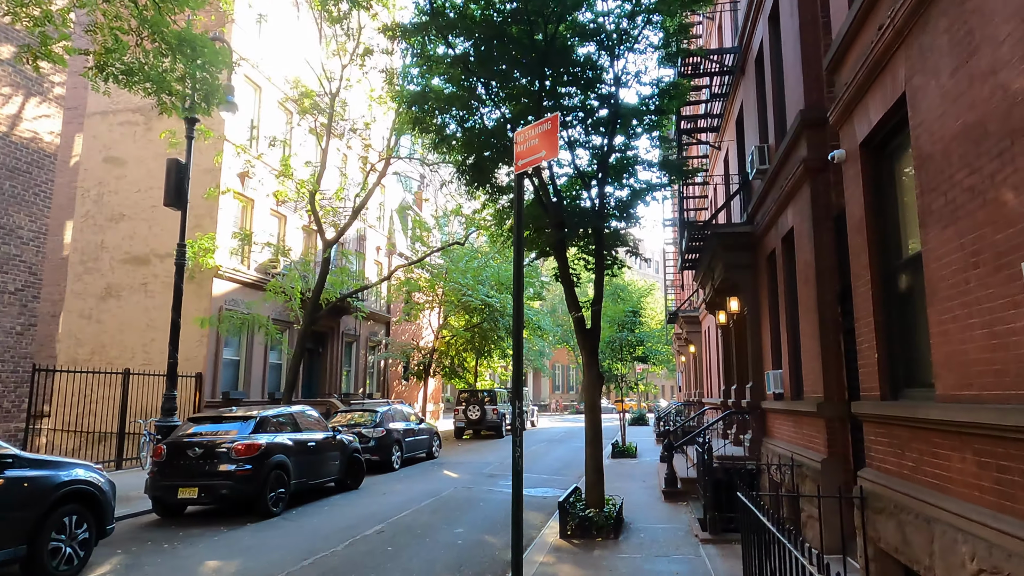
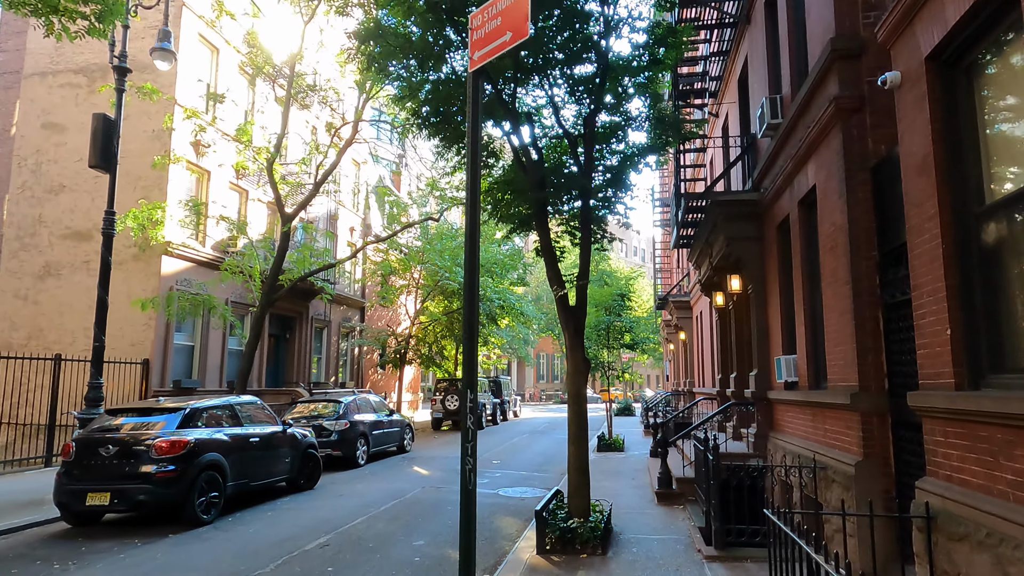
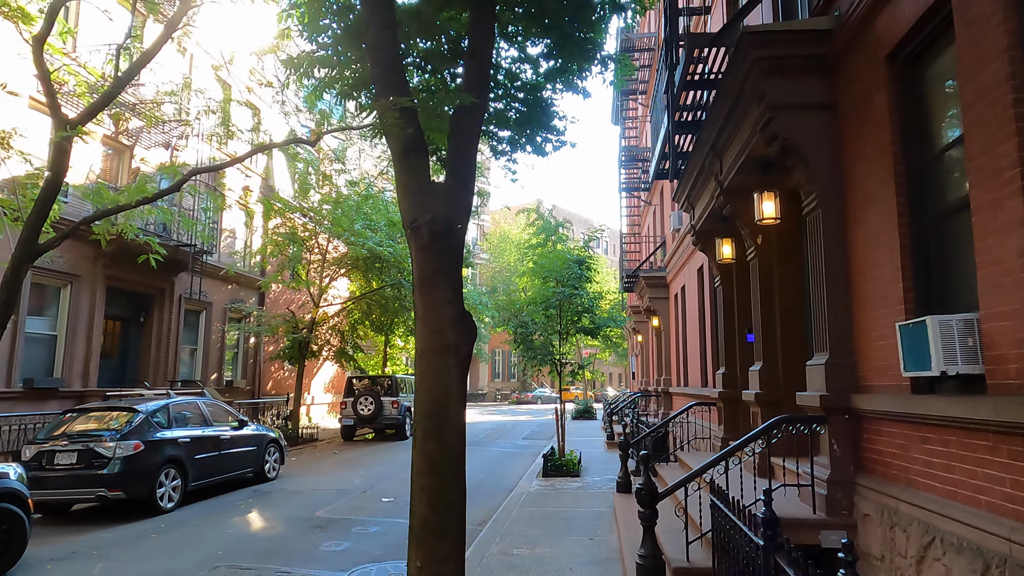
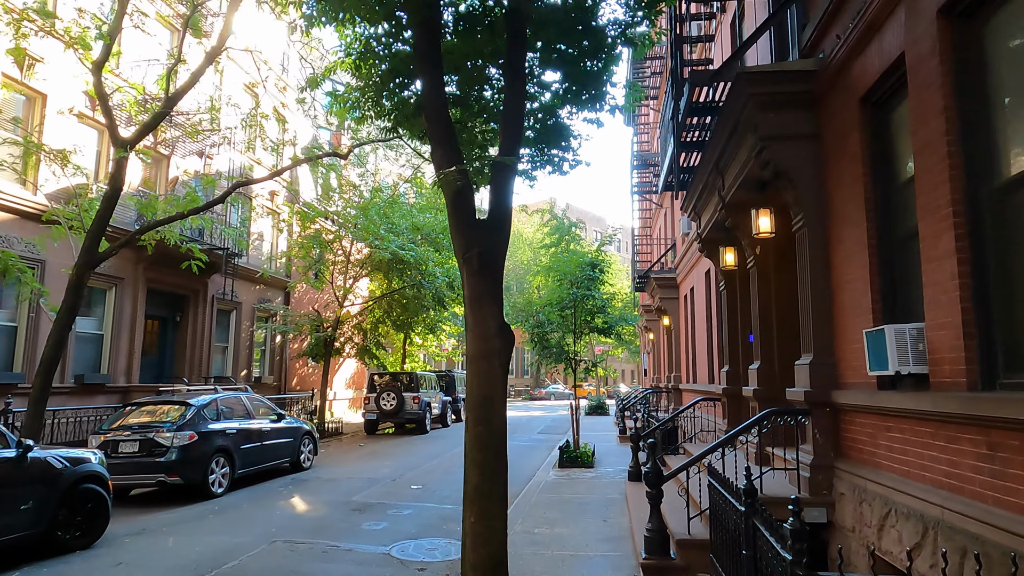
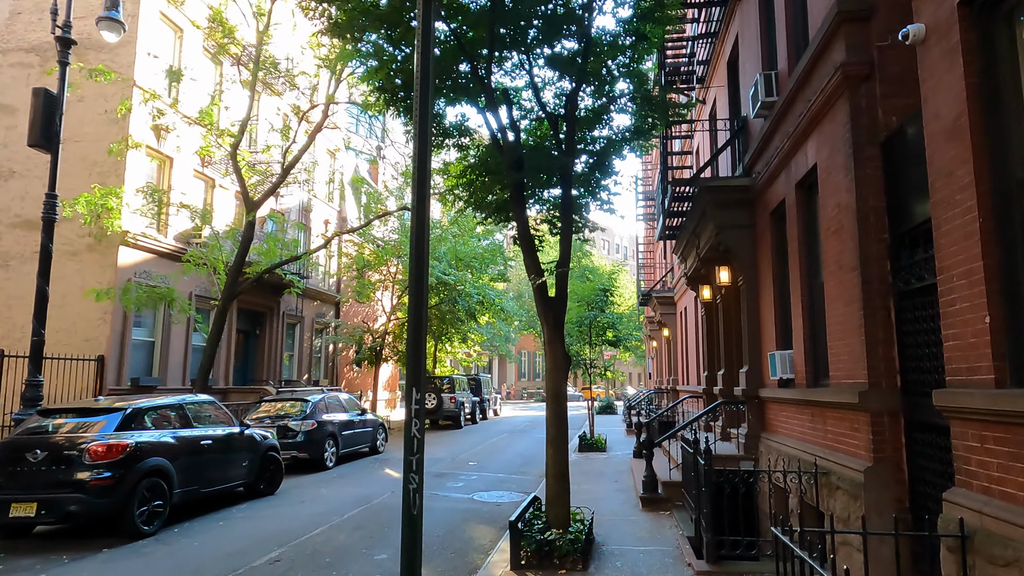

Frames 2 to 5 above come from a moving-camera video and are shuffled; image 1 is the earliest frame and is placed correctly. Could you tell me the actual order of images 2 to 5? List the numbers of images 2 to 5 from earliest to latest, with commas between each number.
2, 5, 4, 3
